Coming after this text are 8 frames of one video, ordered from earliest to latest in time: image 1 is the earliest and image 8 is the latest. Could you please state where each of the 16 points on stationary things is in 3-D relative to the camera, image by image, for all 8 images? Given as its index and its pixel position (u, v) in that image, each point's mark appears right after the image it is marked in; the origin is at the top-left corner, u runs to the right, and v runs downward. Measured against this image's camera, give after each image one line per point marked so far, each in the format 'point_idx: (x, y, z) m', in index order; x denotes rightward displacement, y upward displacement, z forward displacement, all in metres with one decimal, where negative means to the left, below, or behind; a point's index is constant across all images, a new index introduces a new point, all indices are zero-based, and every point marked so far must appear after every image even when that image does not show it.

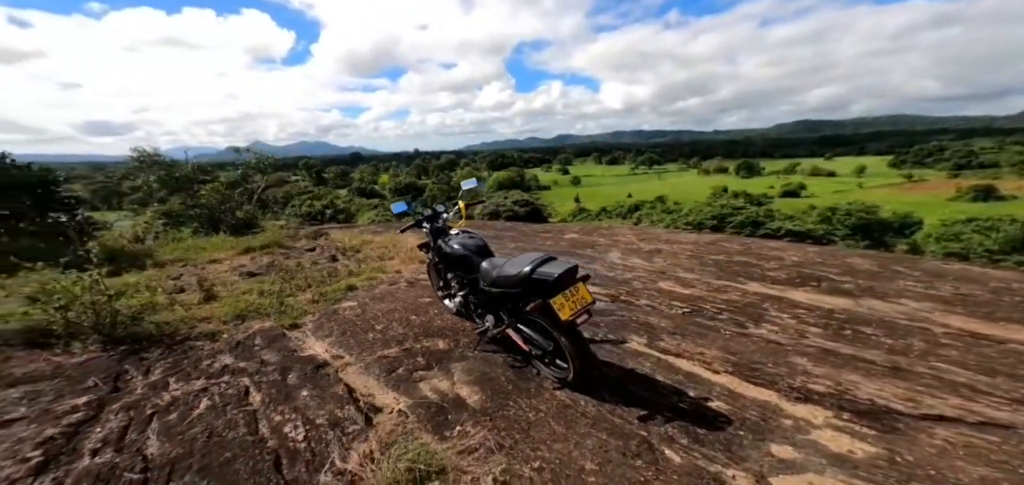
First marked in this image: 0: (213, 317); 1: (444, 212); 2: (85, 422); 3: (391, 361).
0: (-4.4, -1.1, +5.1) m
1: (-0.7, +0.3, +3.4) m
2: (-2.9, -1.2, +2.3) m
3: (-1.0, -1.0, +2.9) m
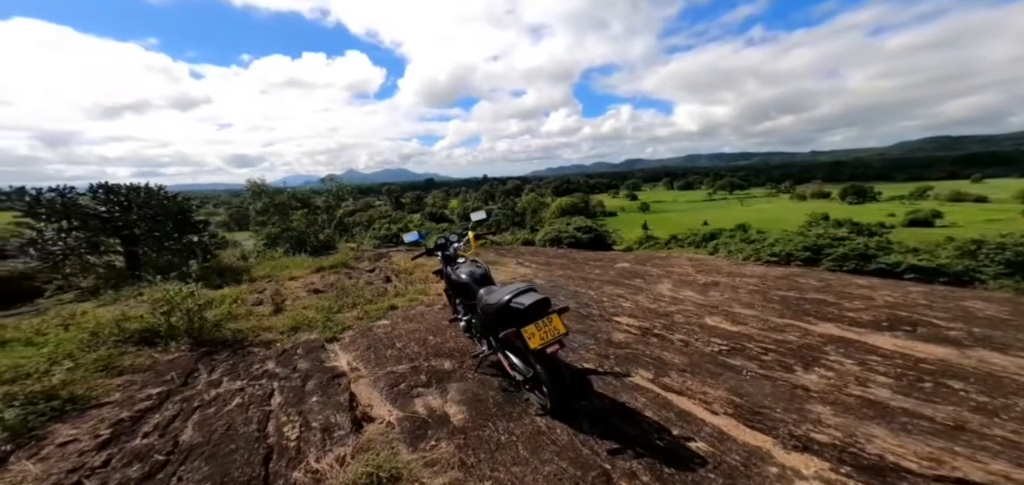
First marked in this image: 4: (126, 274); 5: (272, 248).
0: (-4.0, -1.4, +5.9) m
1: (-0.7, 0.0, +3.7) m
2: (-3.0, -1.4, +2.8) m
3: (-1.1, -1.2, +3.2) m
4: (-11.1, -0.9, +10.8) m
5: (-11.6, -0.3, +17.2) m
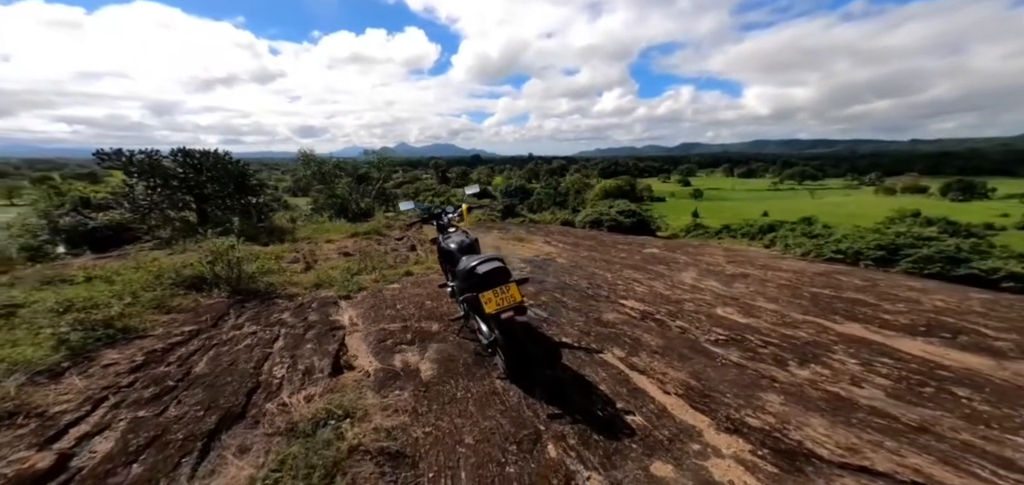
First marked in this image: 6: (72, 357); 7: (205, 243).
0: (-3.9, -0.8, +6.5) m
1: (-0.8, +0.3, +3.9) m
2: (-3.2, -0.9, +3.3) m
3: (-1.3, -0.9, +3.5) m
4: (-10.5, +0.5, +12.0) m
5: (-10.2, +1.6, +18.4) m
6: (-3.9, -1.0, +3.1) m
7: (-7.6, +0.1, +8.9) m
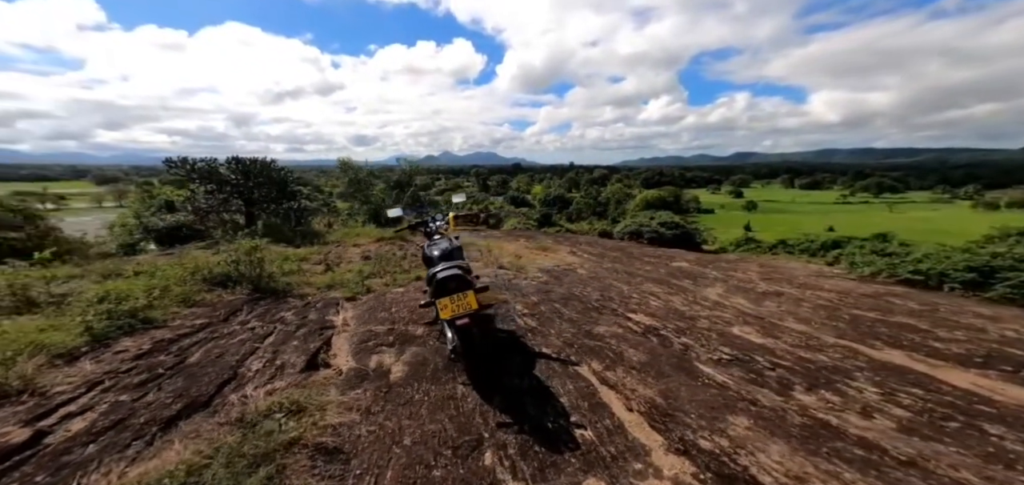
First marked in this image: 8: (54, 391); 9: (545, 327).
0: (-3.9, -0.8, +6.8) m
1: (-0.9, +0.3, +4.0) m
2: (-3.4, -0.9, +3.6) m
3: (-1.5, -0.9, +3.6) m
4: (-9.8, +0.5, +12.9) m
5: (-9.0, +1.3, +19.3) m
6: (-4.1, -0.9, +3.4) m
7: (-7.3, 0.0, +9.5) m
8: (-3.2, -1.0, +2.4) m
9: (+0.4, -1.0, +4.2) m
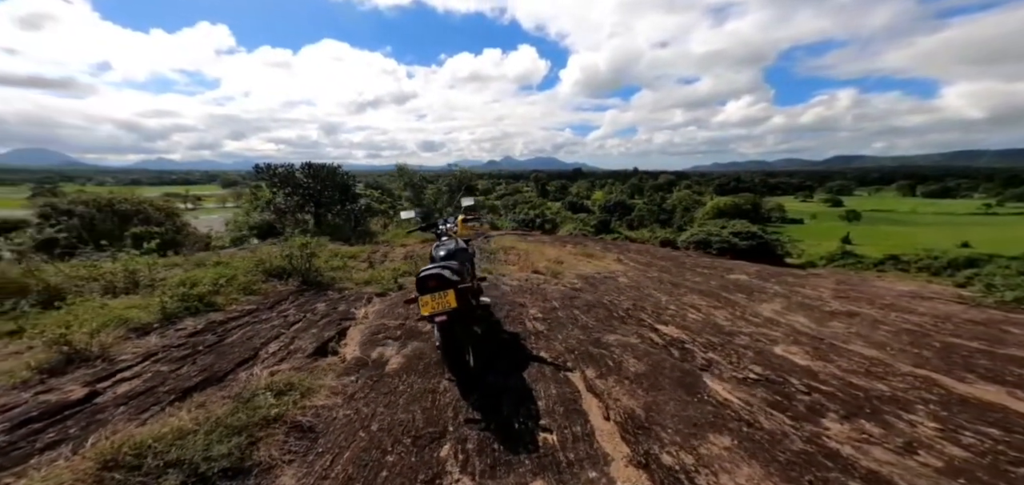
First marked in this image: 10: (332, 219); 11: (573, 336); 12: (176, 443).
0: (-3.3, -0.8, +7.4) m
1: (-0.8, +0.2, +4.2) m
2: (-3.4, -0.9, +4.2) m
3: (-1.4, -0.9, +3.9) m
4: (-8.3, +0.5, +14.3) m
5: (-6.6, +1.2, +20.5) m
6: (-4.1, -0.9, +4.1) m
7: (-6.3, 0.0, +10.6) m
8: (-3.3, -1.0, +2.9) m
9: (+0.5, -1.1, +4.2) m
10: (-8.0, +1.0, +15.4) m
11: (+0.7, -1.1, +4.2) m
12: (-1.5, -1.0, +1.6) m
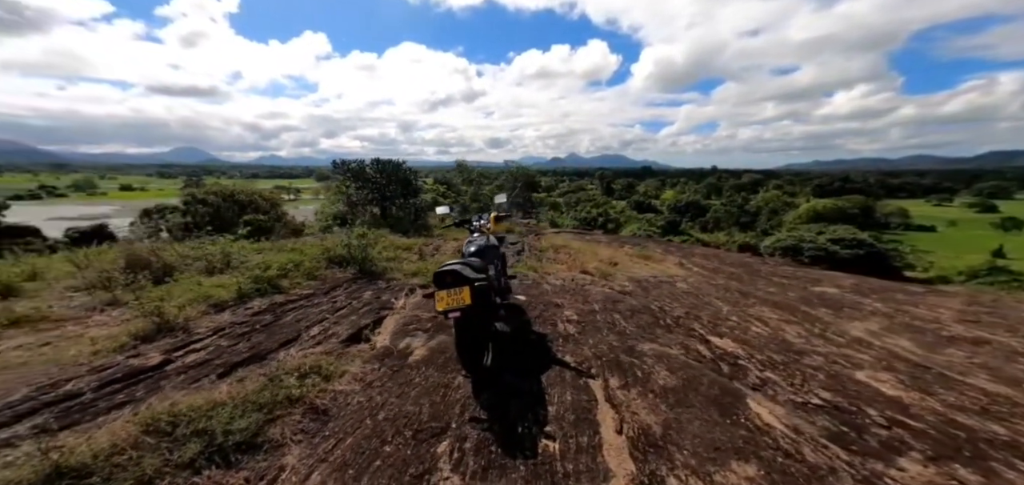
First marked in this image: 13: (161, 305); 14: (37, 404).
0: (-2.4, -0.7, +7.8) m
1: (-0.4, +0.3, +4.2) m
2: (-3.0, -0.8, +4.7) m
3: (-1.1, -0.9, +4.0) m
4: (-6.1, +0.8, +15.5) m
5: (-3.4, +1.5, +21.3) m
6: (-3.7, -0.7, +4.7) m
7: (-4.8, +0.3, +11.5) m
8: (-3.1, -0.9, +3.4) m
9: (+0.8, -1.1, +4.0) m
10: (-5.6, +1.3, +16.5) m
11: (+1.1, -1.1, +4.0) m
12: (-1.6, -0.9, +1.8) m
13: (-3.1, -0.6, +3.2) m
14: (-2.4, -0.9, +1.8) m
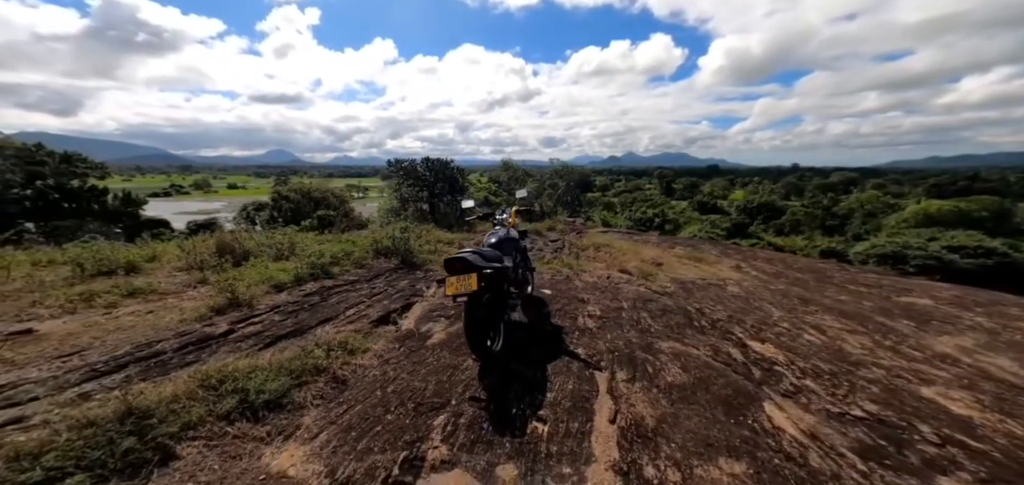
0: (-1.6, -0.6, +8.2) m
1: (-0.1, +0.3, +4.4) m
2: (-2.6, -0.7, +5.2) m
3: (-0.9, -0.8, +4.3) m
4: (-4.3, +1.0, +16.3) m
5: (-0.8, +1.7, +21.7) m
6: (-3.4, -0.6, +5.3) m
7: (-3.5, +0.4, +12.1) m
8: (-2.9, -0.7, +3.9) m
9: (+1.0, -1.0, +4.0) m
10: (-3.6, +1.5, +17.3) m
11: (+1.3, -1.1, +4.0) m
12: (-1.7, -0.8, +2.2) m
13: (-3.0, -0.4, +3.7) m
14: (-2.5, -0.8, +2.2) m
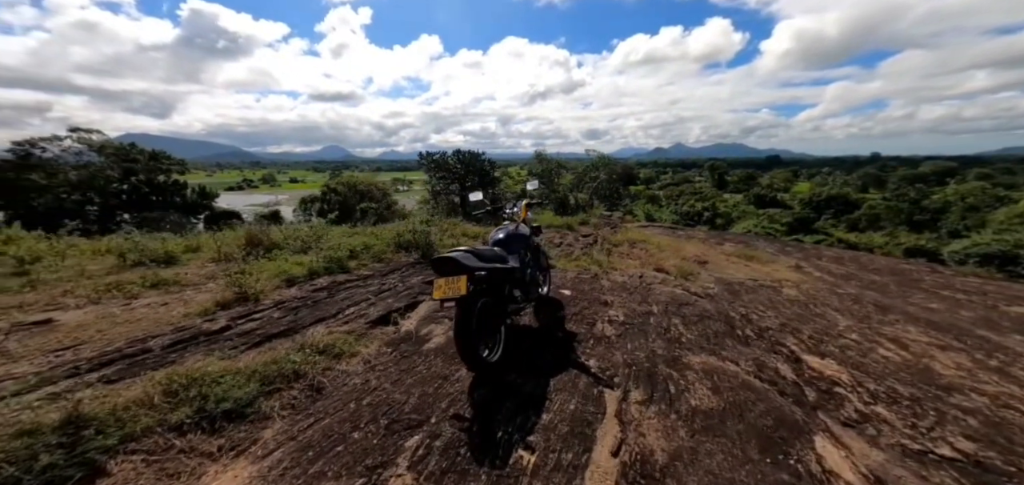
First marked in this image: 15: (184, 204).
0: (-1.0, -0.4, +8.1) m
1: (+0.1, +0.4, +4.1) m
2: (-2.4, -0.6, +5.2) m
3: (-0.7, -0.8, +4.1) m
4: (-2.7, +1.3, +16.4) m
5: (+1.4, +2.0, +21.3) m
6: (-3.1, -0.5, +5.4) m
7: (-2.4, +0.7, +12.2) m
8: (-2.8, -0.7, +4.0) m
9: (+1.2, -1.0, +3.6) m
10: (-1.9, +1.8, +17.3) m
11: (+1.4, -1.1, +3.5) m
12: (-1.7, -0.8, +2.1) m
13: (-2.9, -0.4, +3.8) m
14: (-2.5, -0.7, +2.2) m
15: (-12.8, +1.5, +13.4) m
